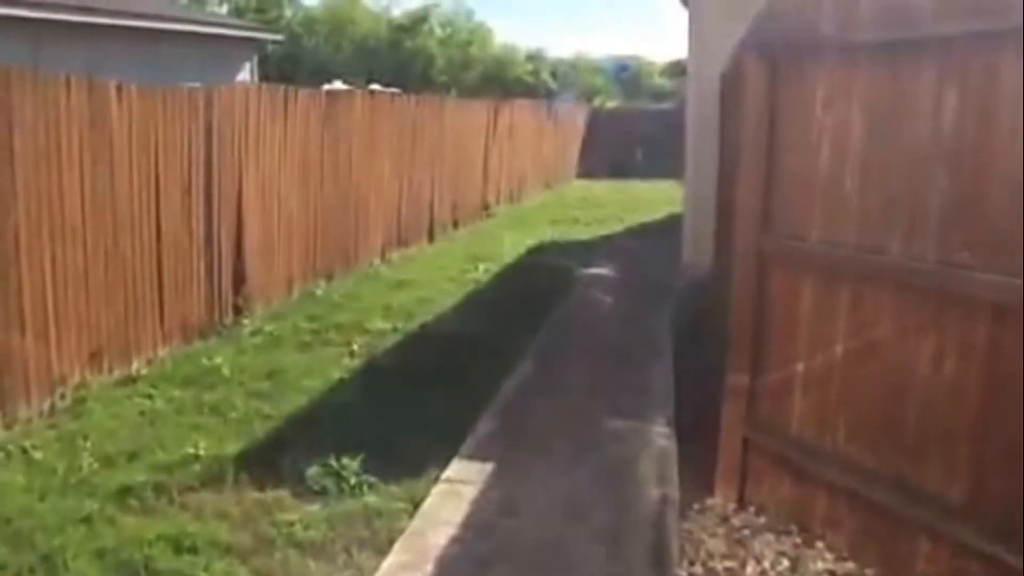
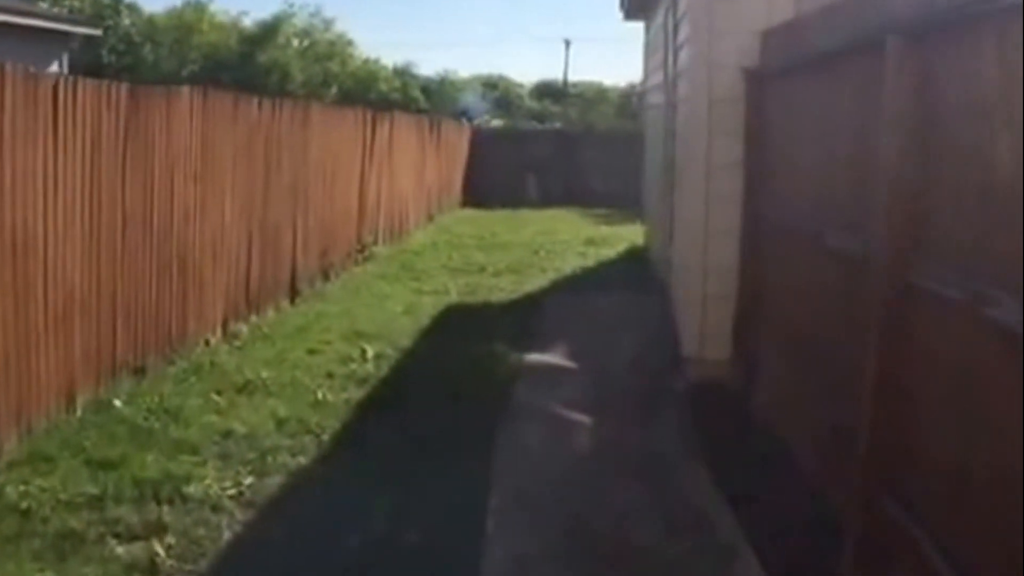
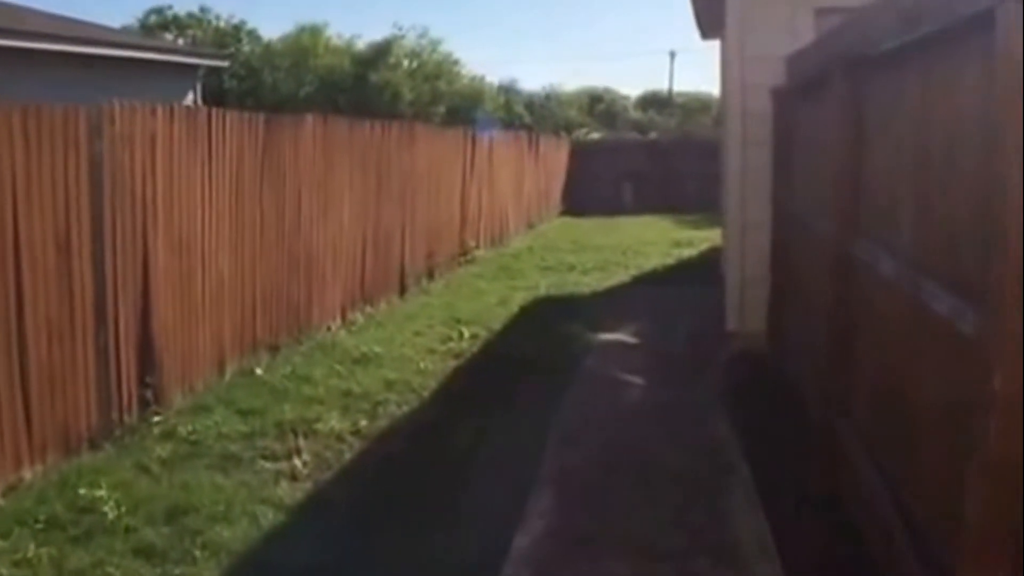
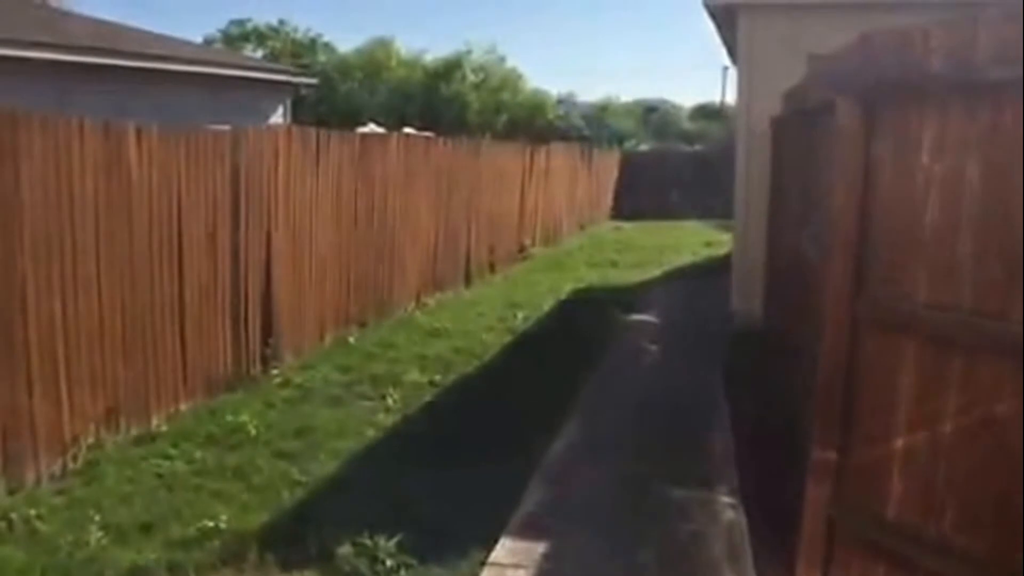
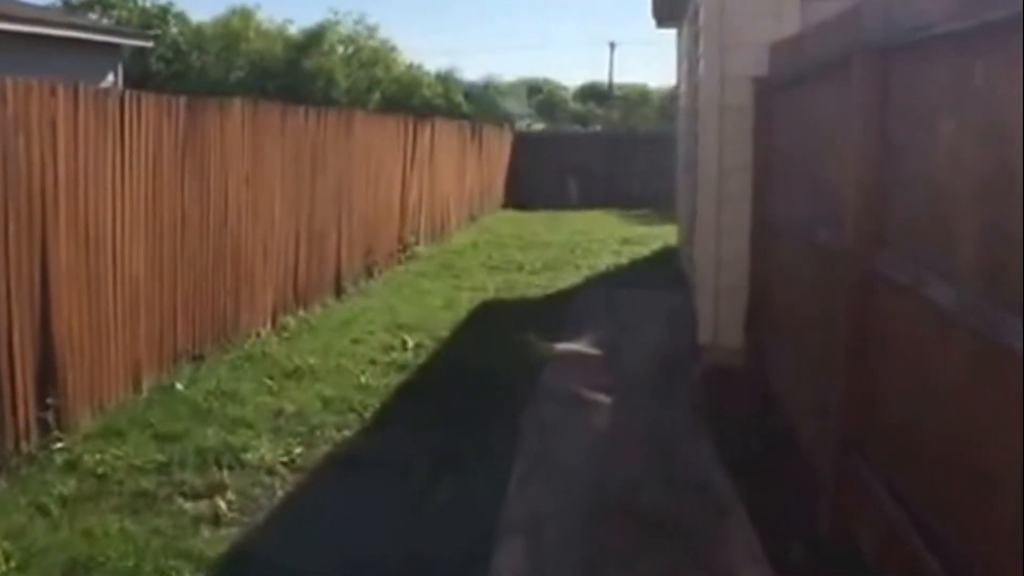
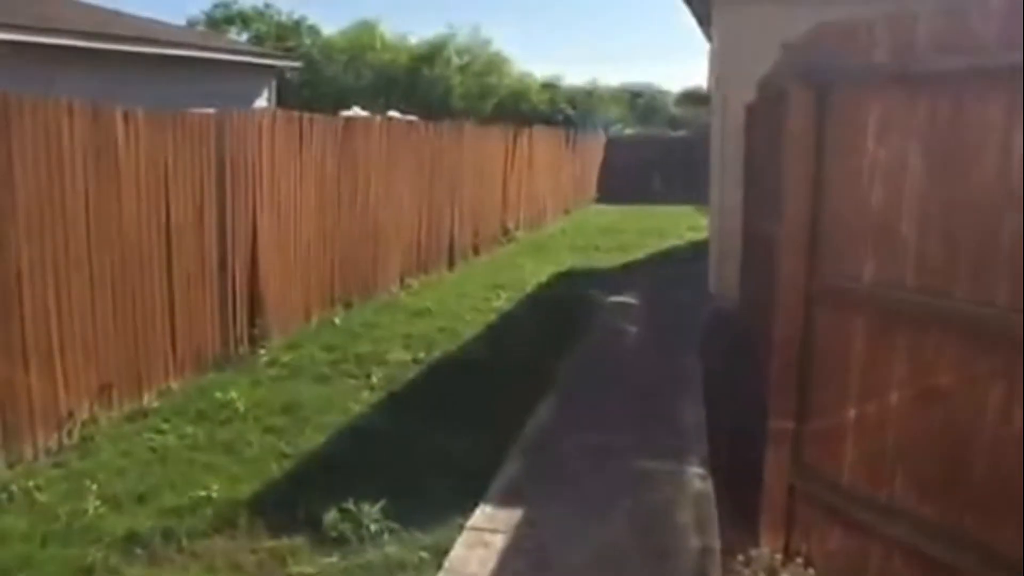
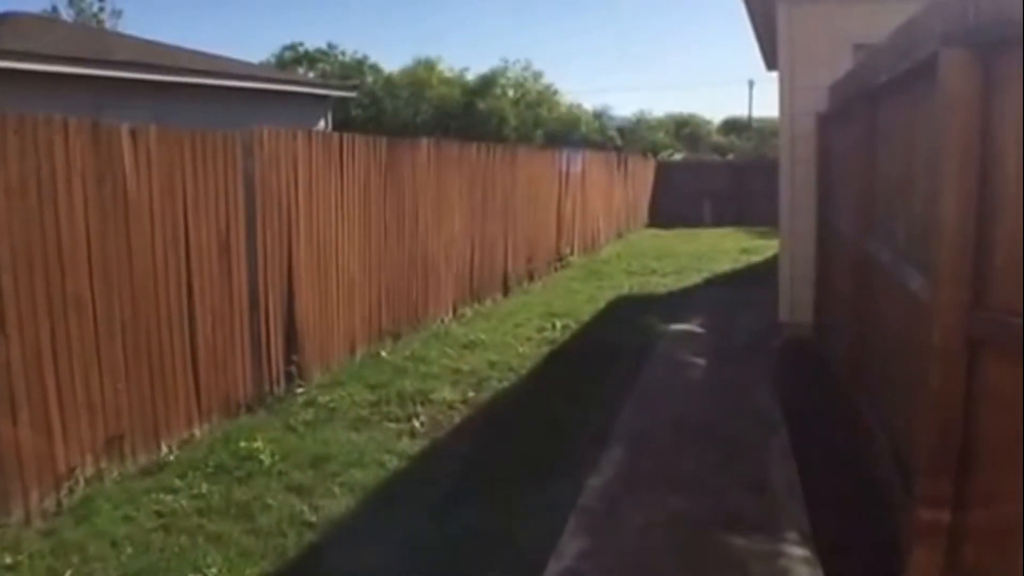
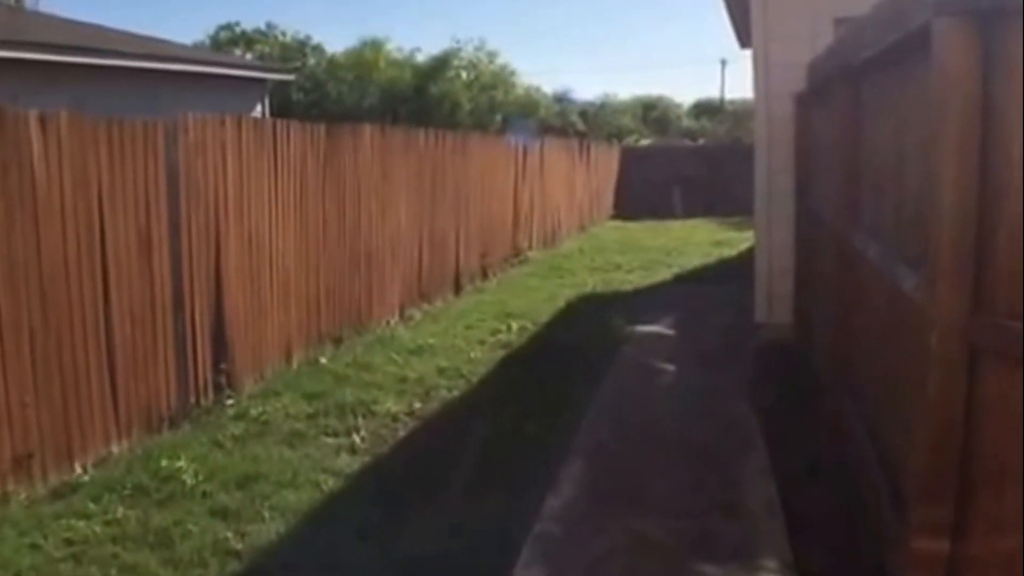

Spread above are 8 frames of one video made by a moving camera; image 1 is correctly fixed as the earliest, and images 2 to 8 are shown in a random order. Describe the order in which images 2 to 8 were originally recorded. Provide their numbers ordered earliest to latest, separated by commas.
6, 4, 7, 8, 3, 5, 2
